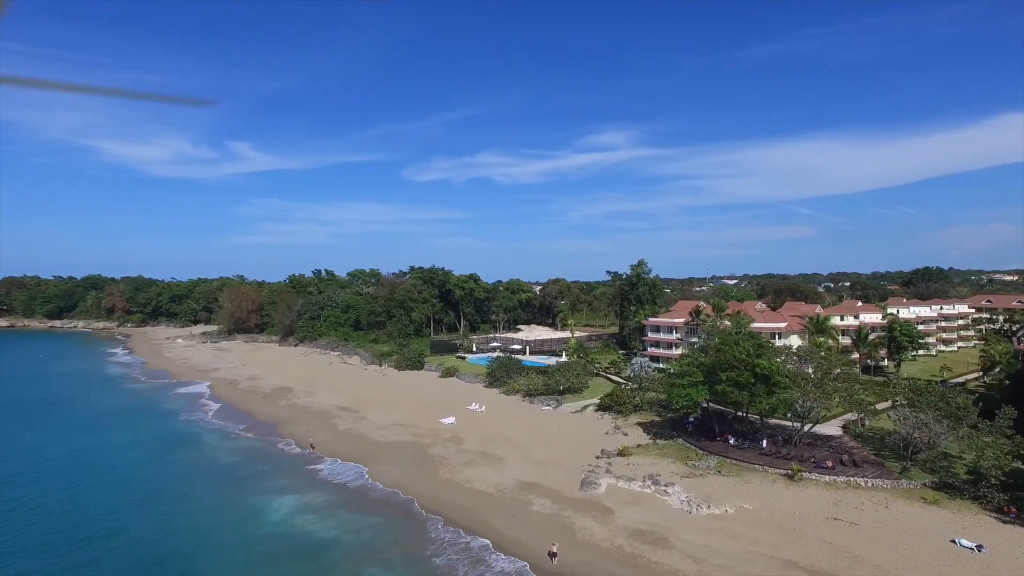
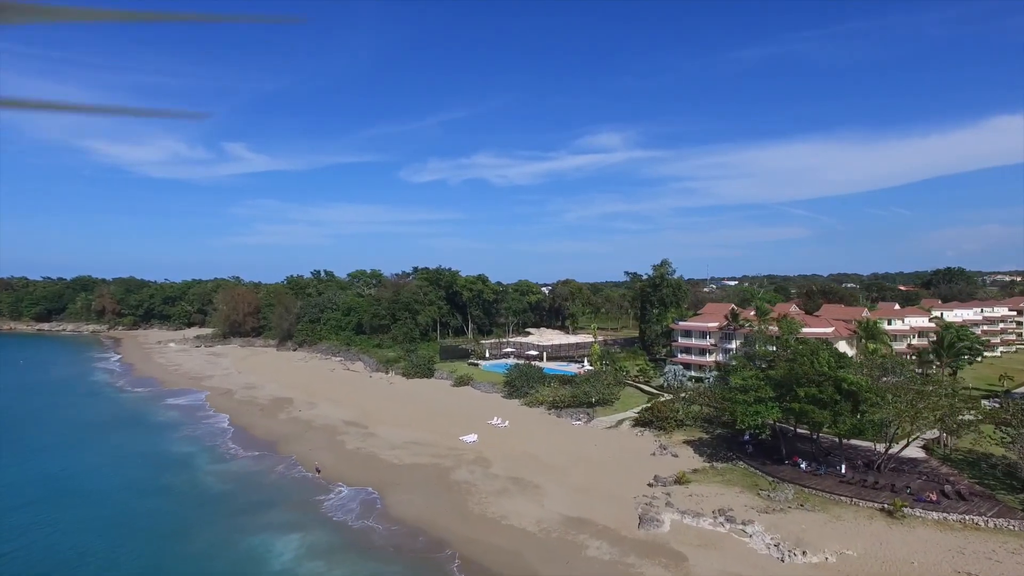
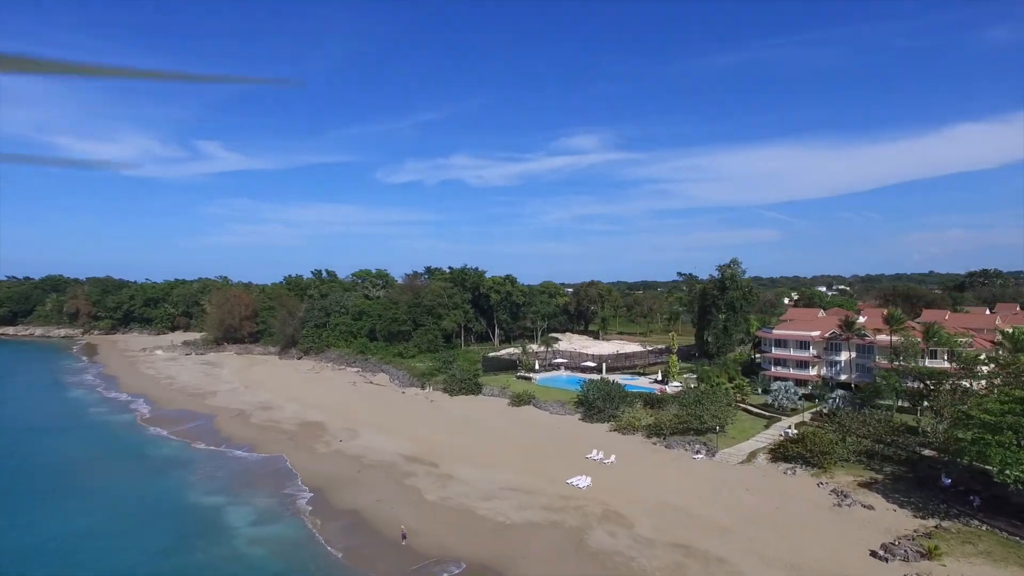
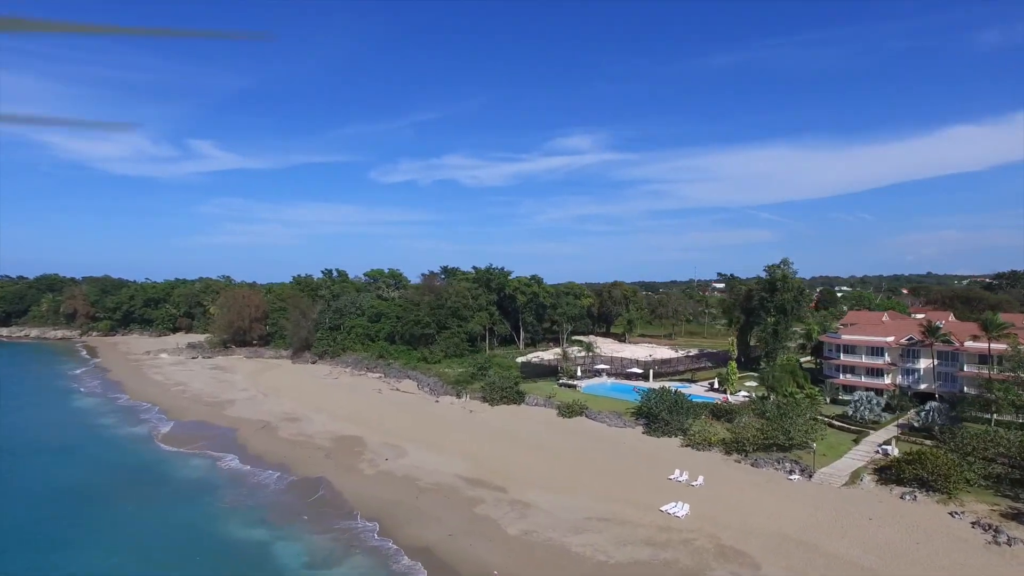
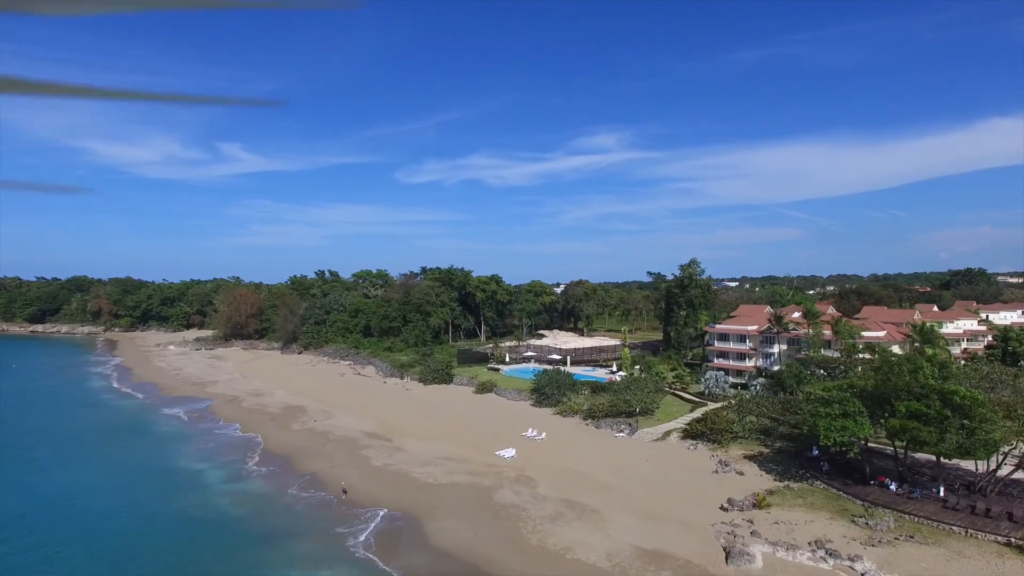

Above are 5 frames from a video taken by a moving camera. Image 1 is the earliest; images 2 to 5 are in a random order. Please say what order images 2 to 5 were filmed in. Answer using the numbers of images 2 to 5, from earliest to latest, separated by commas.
2, 5, 3, 4
